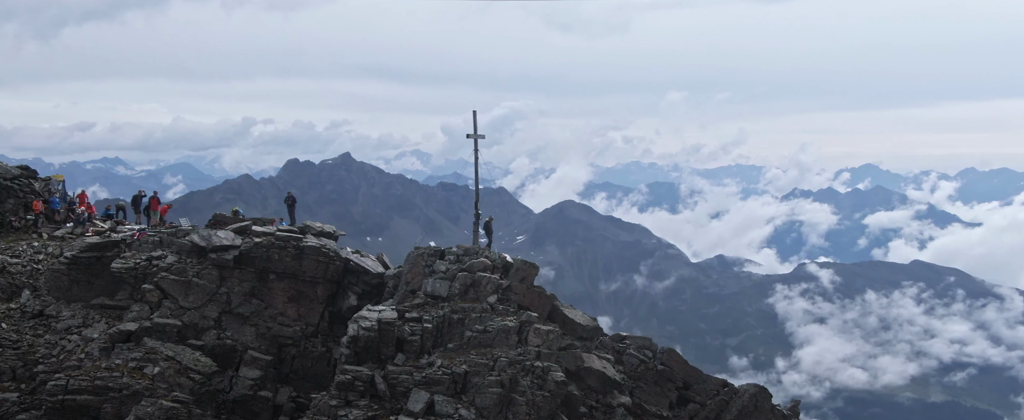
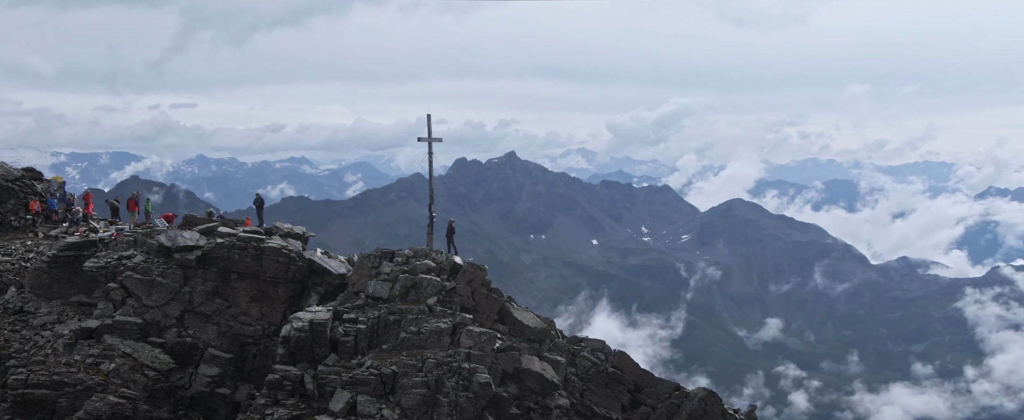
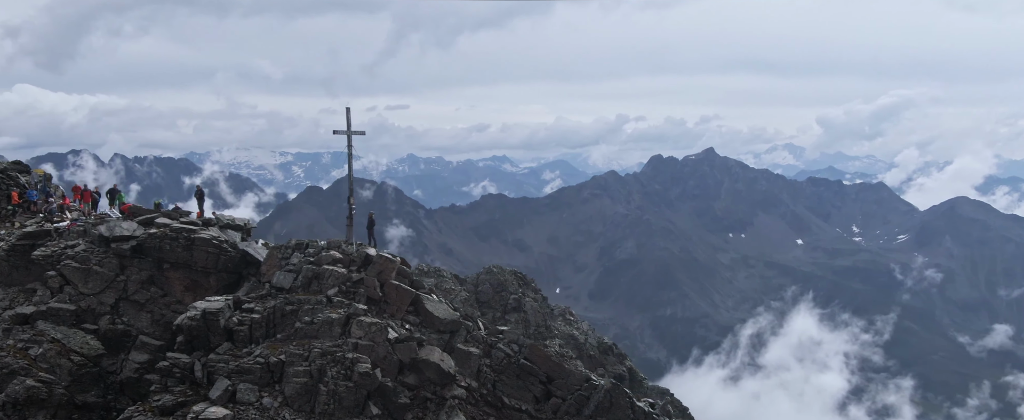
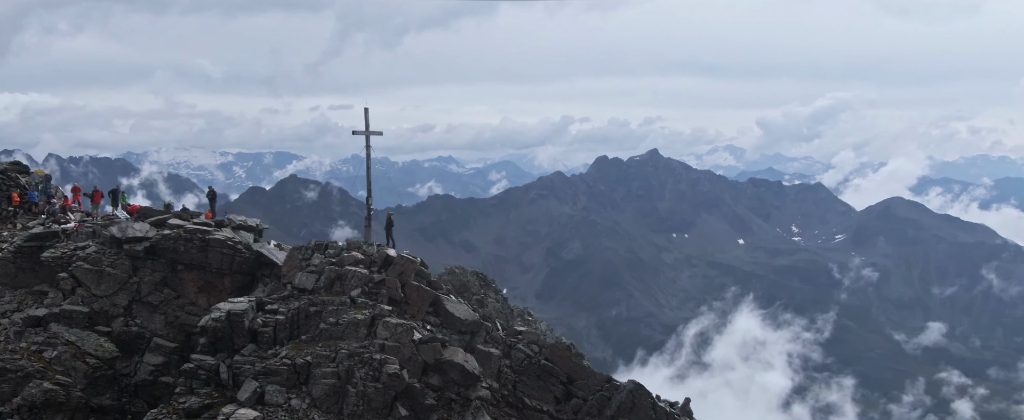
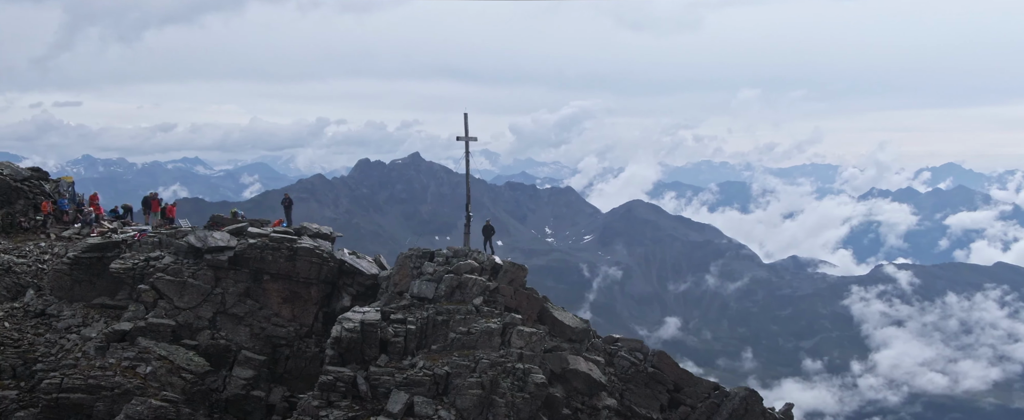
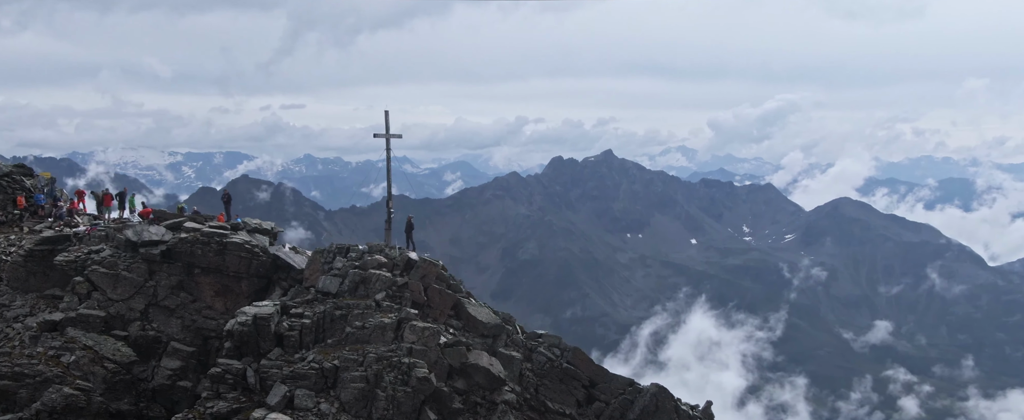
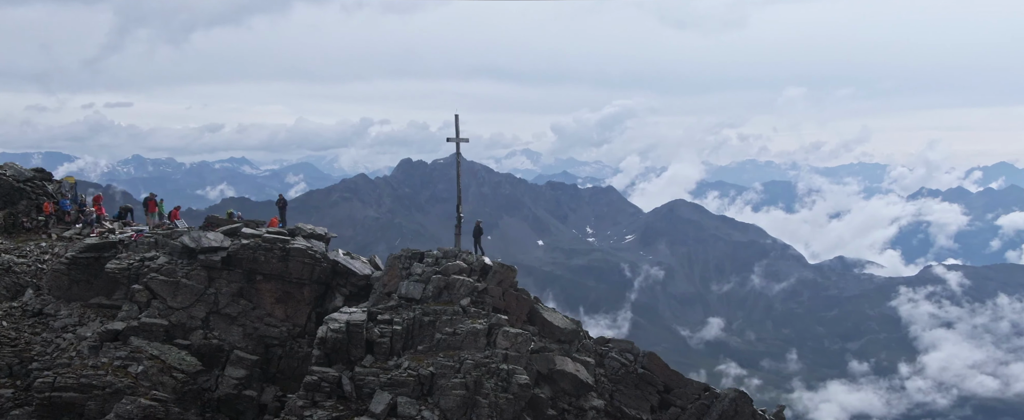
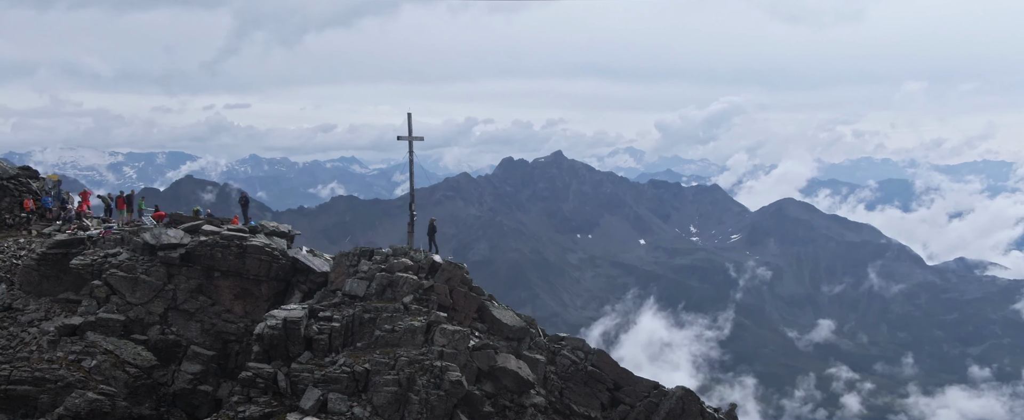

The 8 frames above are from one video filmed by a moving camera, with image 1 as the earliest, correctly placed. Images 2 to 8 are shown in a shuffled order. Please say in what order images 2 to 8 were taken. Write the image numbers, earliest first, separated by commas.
5, 7, 2, 8, 6, 4, 3
